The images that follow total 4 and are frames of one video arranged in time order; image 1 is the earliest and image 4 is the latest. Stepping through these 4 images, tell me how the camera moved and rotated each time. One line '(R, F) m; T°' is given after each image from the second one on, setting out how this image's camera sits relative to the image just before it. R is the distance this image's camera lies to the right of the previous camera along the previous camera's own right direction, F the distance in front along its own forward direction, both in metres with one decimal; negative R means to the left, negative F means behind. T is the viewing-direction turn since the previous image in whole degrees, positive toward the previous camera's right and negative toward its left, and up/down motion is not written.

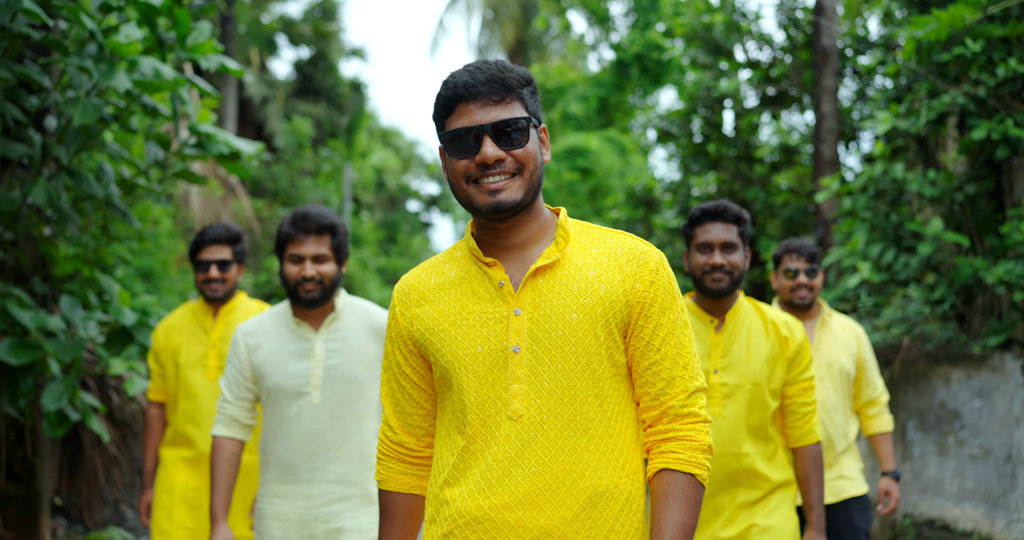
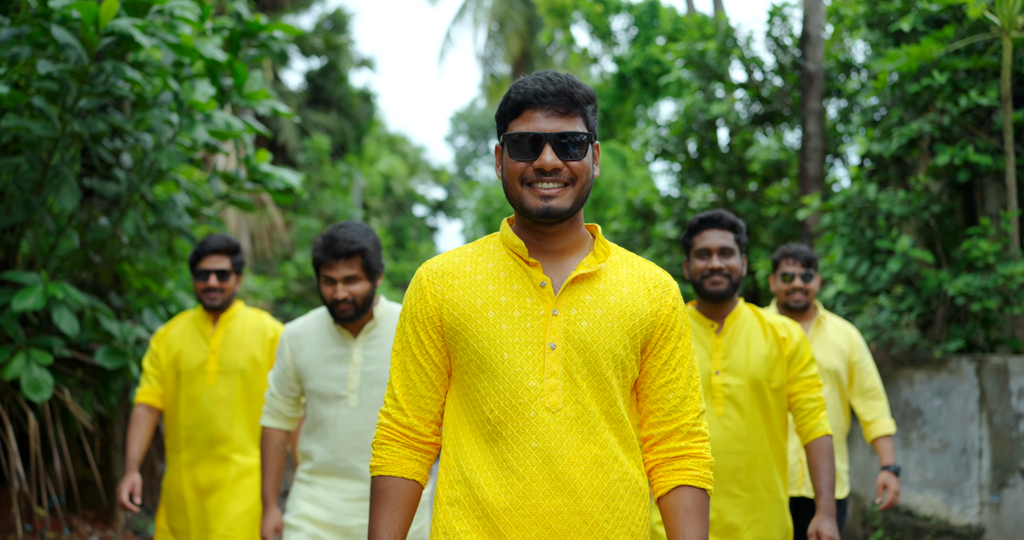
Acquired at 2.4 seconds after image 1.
(0.0, -0.7) m; 0°
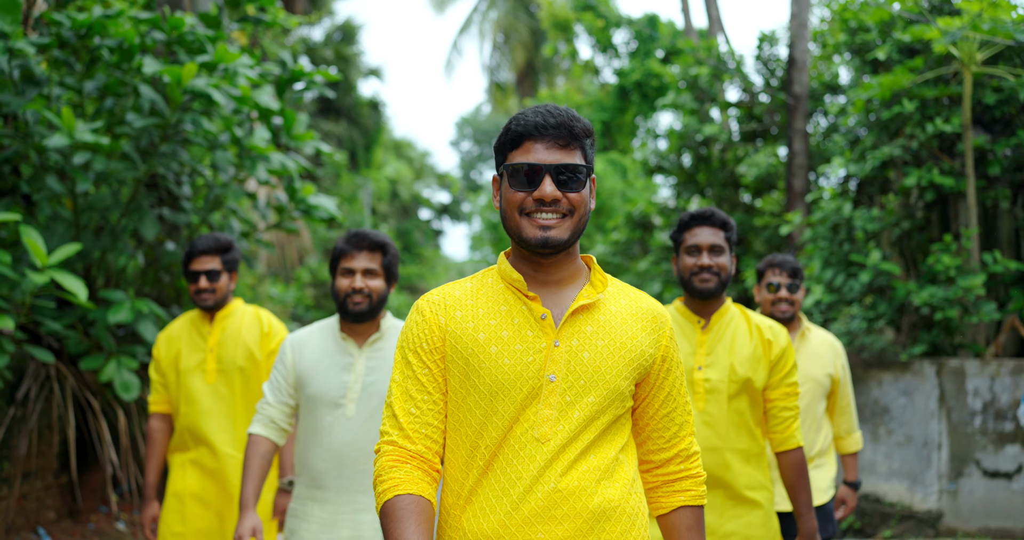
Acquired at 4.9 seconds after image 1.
(-0.1, -0.7) m; 0°
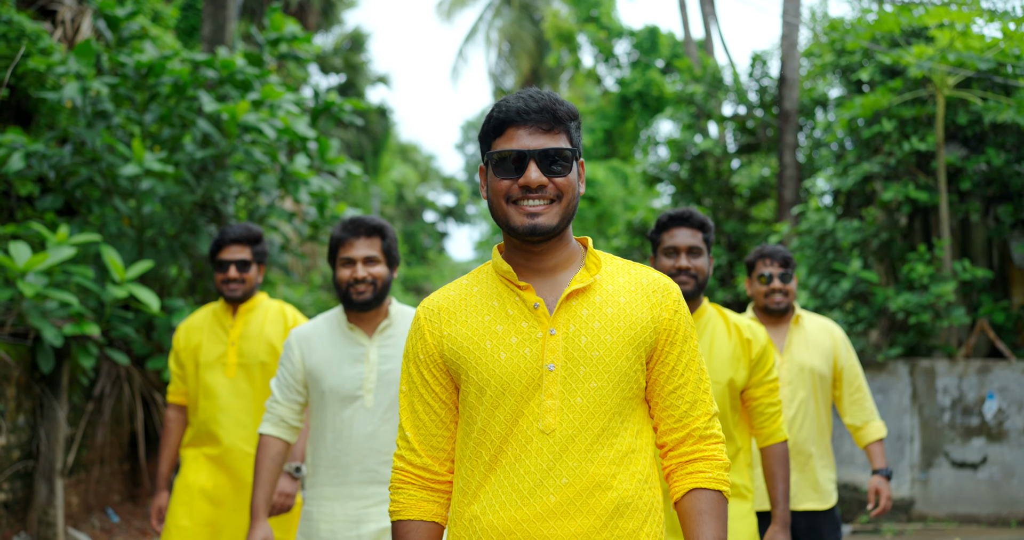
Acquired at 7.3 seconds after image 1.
(-0.1, -0.7) m; 0°
